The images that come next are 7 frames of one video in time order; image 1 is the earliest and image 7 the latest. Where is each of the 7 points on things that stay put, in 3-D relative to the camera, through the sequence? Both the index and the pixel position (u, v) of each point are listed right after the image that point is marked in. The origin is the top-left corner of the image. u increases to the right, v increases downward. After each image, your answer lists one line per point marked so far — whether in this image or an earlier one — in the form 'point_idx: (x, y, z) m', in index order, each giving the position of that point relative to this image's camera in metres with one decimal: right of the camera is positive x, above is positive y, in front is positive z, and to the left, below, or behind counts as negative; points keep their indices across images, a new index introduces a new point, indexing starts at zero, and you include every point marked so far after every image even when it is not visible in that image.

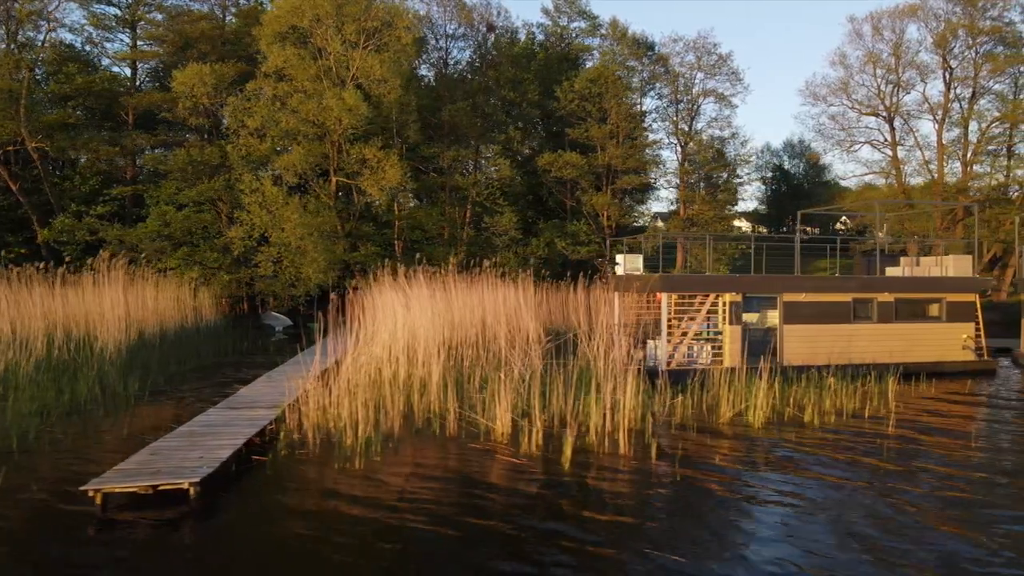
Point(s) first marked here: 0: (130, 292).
0: (-8.0, -0.1, +16.2) m
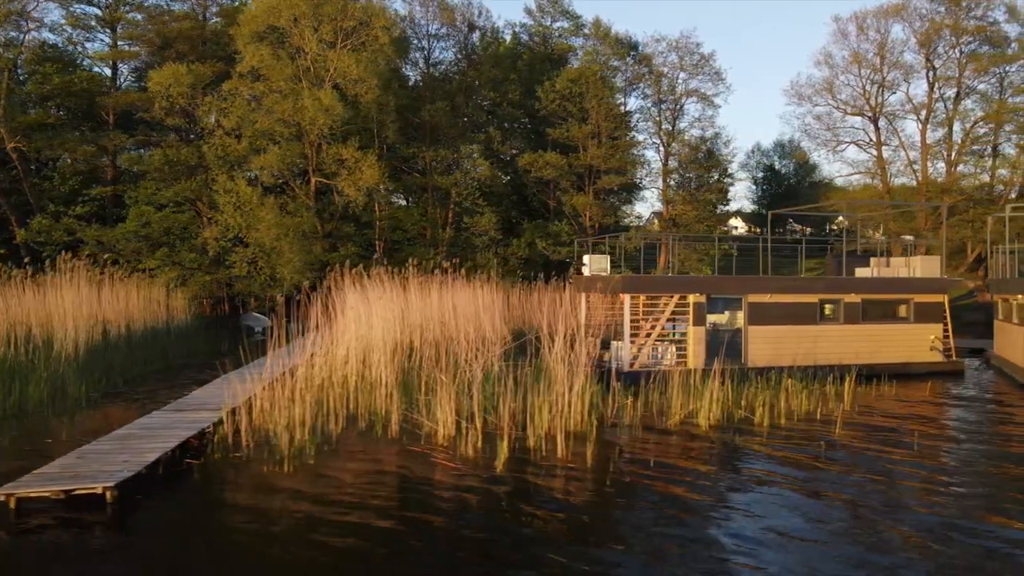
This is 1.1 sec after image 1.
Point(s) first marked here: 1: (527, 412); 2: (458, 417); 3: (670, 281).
0: (-8.6, -0.1, +16.2) m
1: (+0.1, -1.5, +9.6) m
2: (-0.6, -1.5, +8.9) m
3: (+2.6, +0.1, +13.2) m
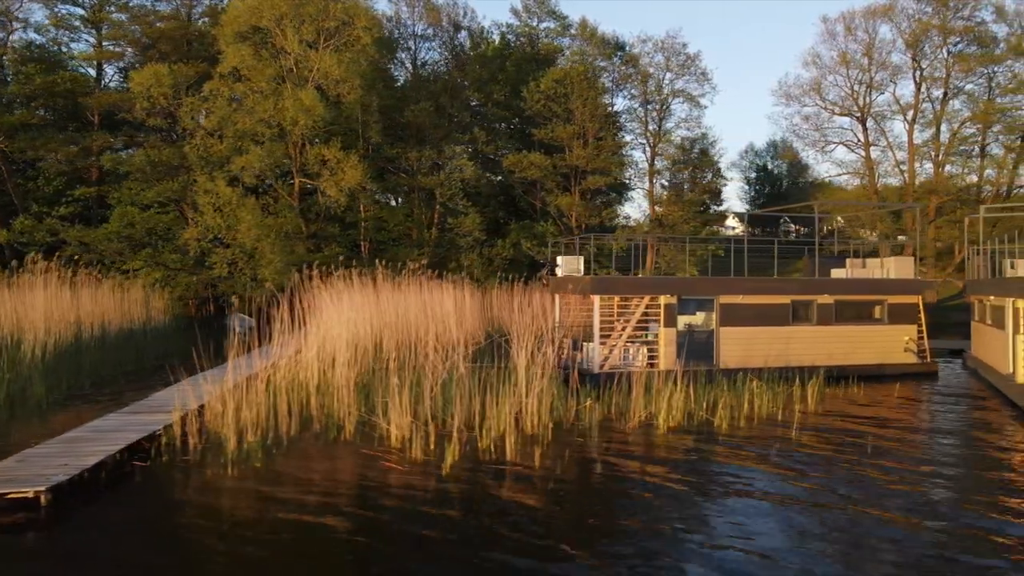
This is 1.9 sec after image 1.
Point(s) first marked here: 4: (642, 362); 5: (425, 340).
0: (-9.1, -0.1, +16.1) m
1: (-0.4, -1.5, +9.6) m
2: (-1.2, -1.5, +8.9) m
3: (+2.1, +0.1, +13.1) m
4: (+2.2, -1.2, +13.3) m
5: (-1.4, -0.9, +12.9) m
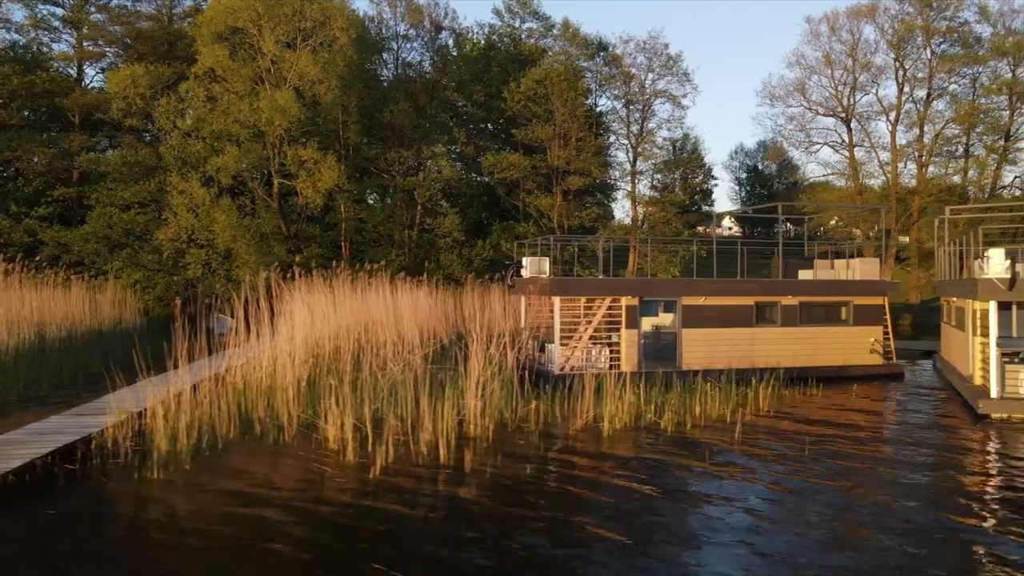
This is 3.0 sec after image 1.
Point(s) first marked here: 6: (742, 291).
0: (-9.7, -0.2, +16.1) m
1: (-1.1, -1.6, +9.5) m
2: (-1.8, -1.5, +8.8) m
3: (+1.5, +0.1, +13.1) m
4: (+1.5, -1.3, +13.2) m
5: (-2.1, -0.9, +12.8) m
6: (+4.1, -0.1, +14.0) m
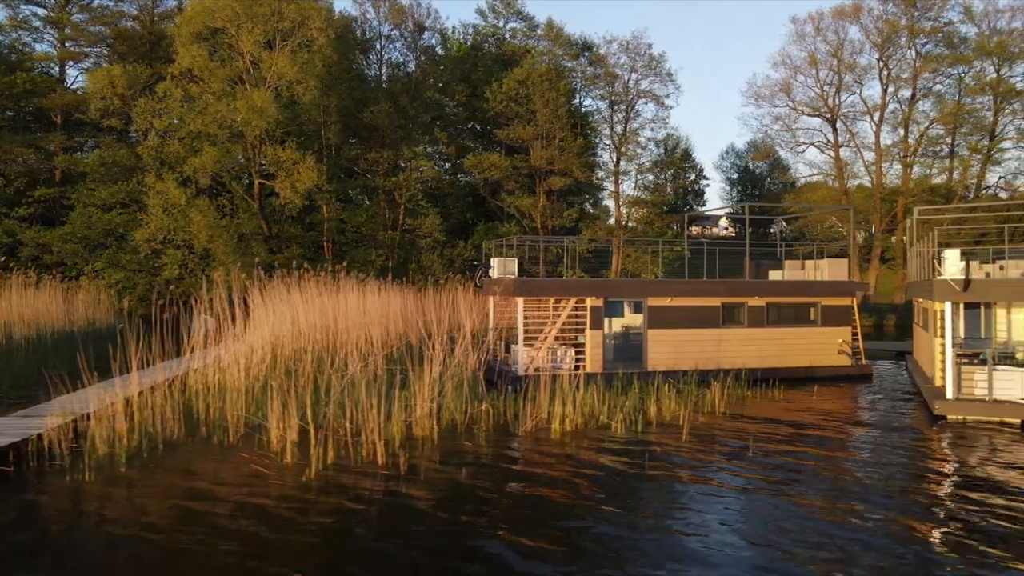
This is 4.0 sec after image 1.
0: (-10.3, -0.2, +16.0) m
1: (-1.7, -1.6, +9.5) m
2: (-2.4, -1.5, +8.8) m
3: (+0.9, +0.1, +13.1) m
4: (+0.9, -1.3, +13.2) m
5: (-2.7, -0.9, +12.8) m
6: (+3.5, -0.1, +13.9) m
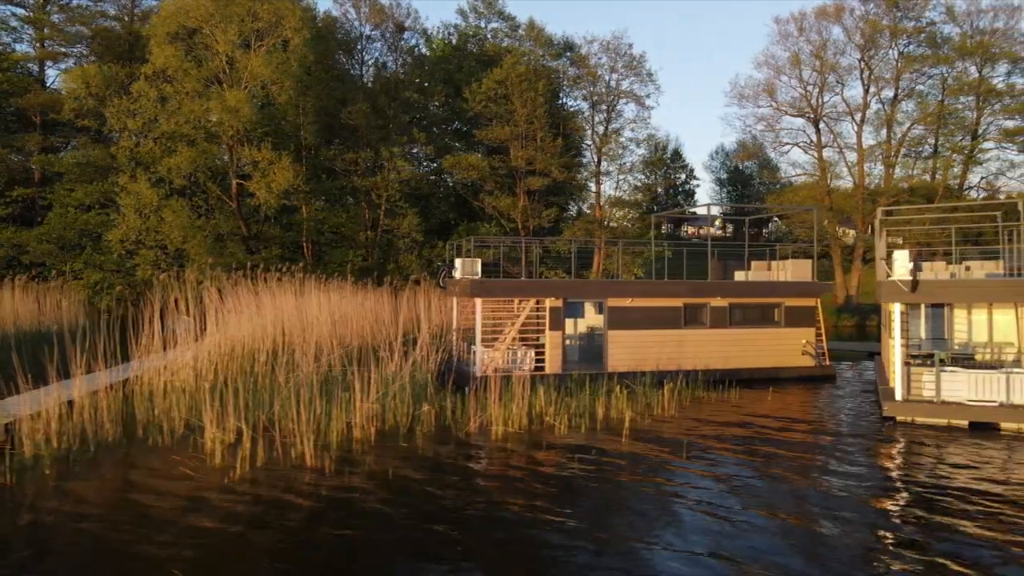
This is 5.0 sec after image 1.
0: (-11.0, -0.2, +16.0) m
1: (-2.4, -1.6, +9.5) m
2: (-3.1, -1.5, +8.8) m
3: (+0.2, 0.0, +13.0) m
4: (+0.3, -1.3, +13.2) m
5: (-3.4, -0.9, +12.8) m
6: (+2.8, -0.1, +13.9) m
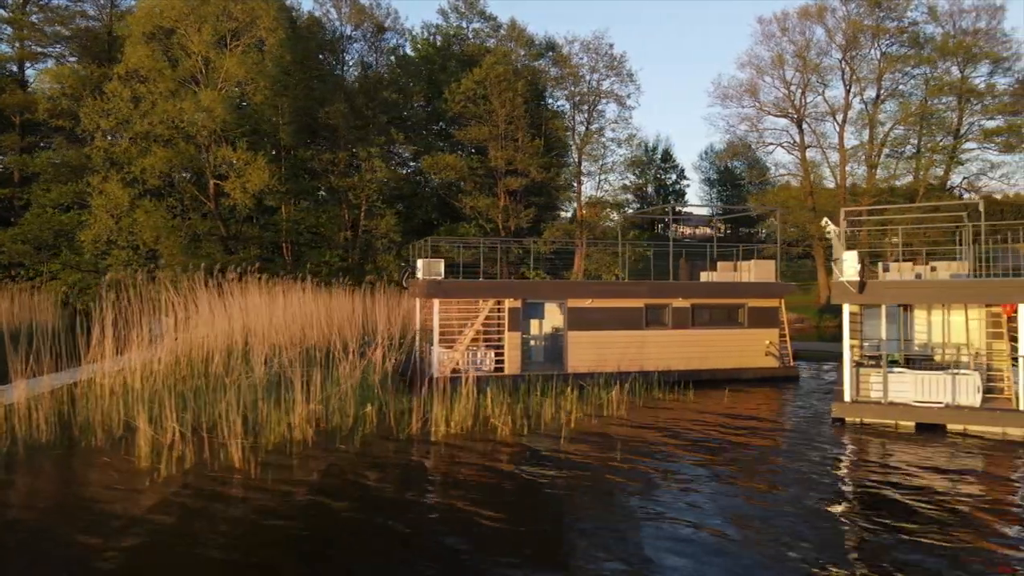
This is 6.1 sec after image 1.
0: (-11.7, -0.2, +16.0) m
1: (-3.1, -1.6, +9.4) m
2: (-3.8, -1.5, +8.7) m
3: (-0.5, 0.0, +13.0) m
4: (-0.4, -1.3, +13.1) m
5: (-4.1, -0.9, +12.7) m
6: (+2.1, -0.1, +13.9) m
